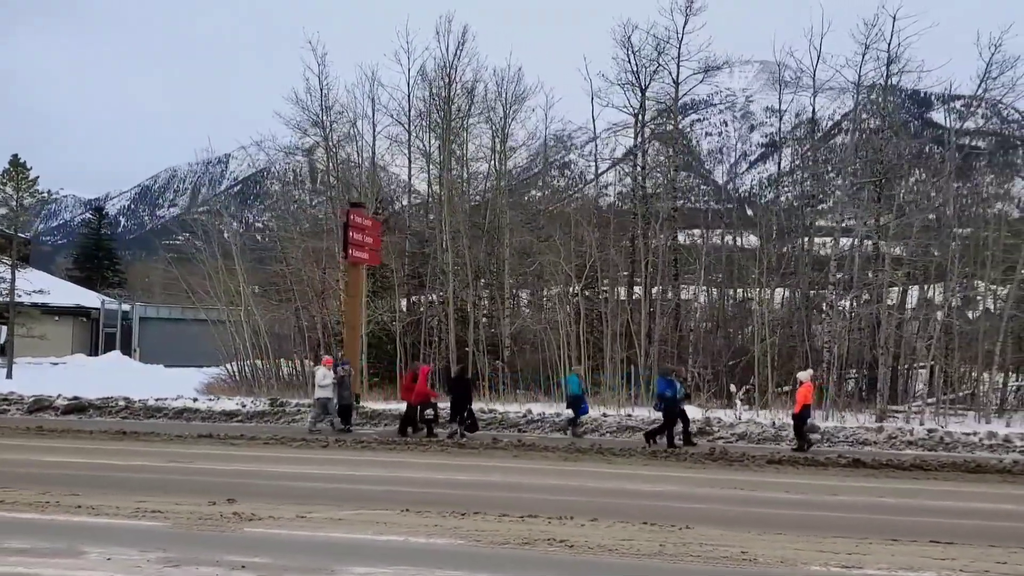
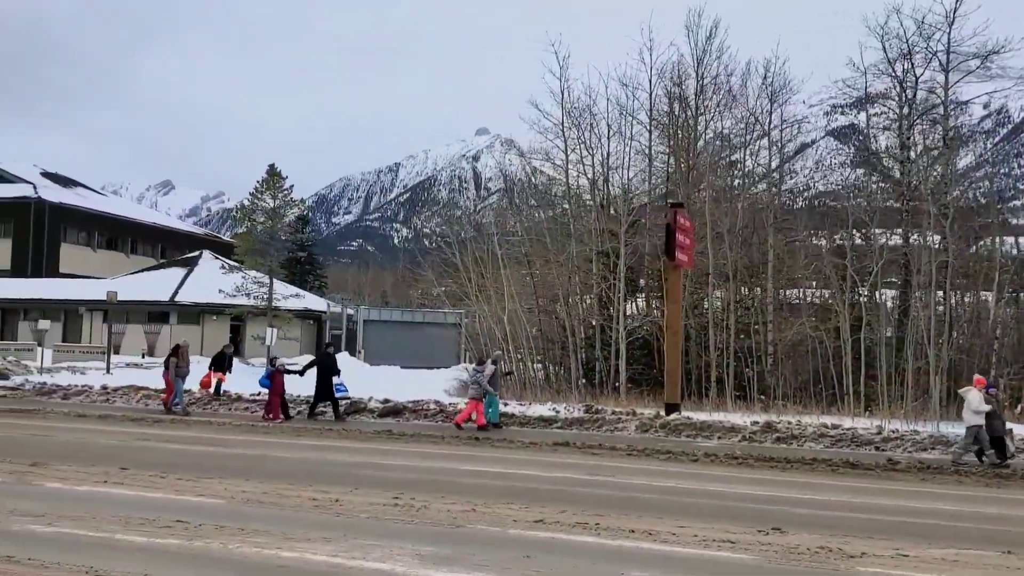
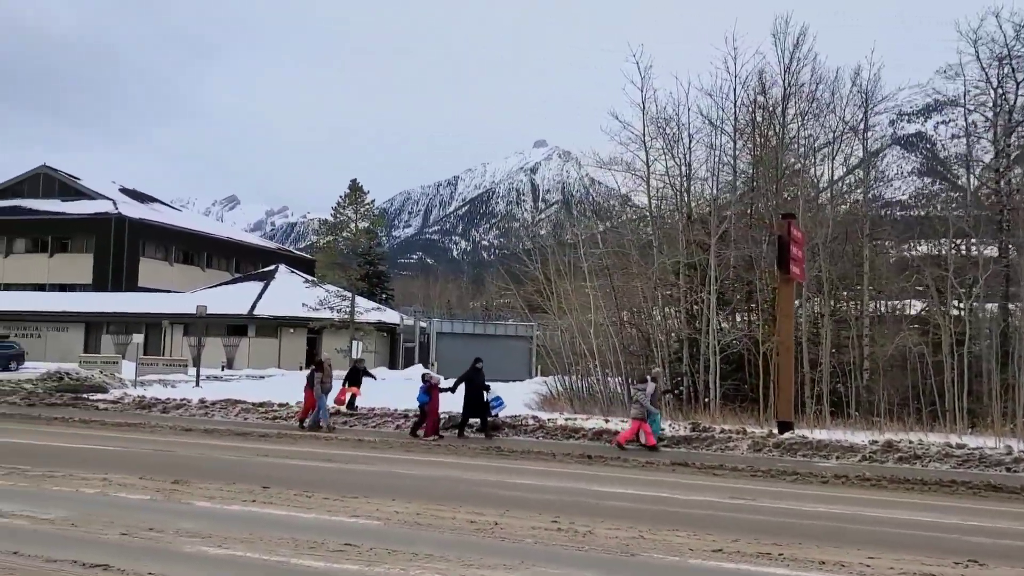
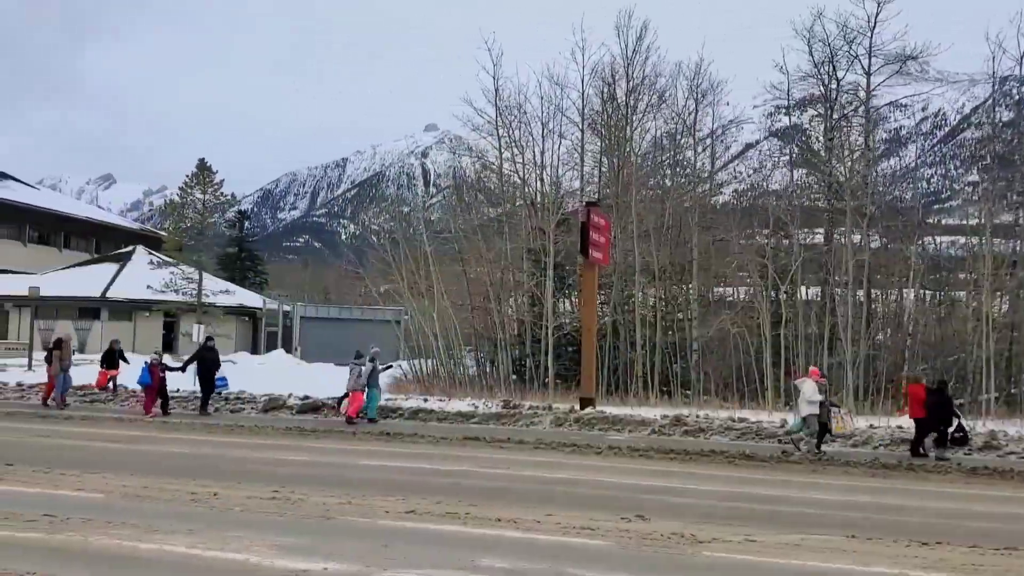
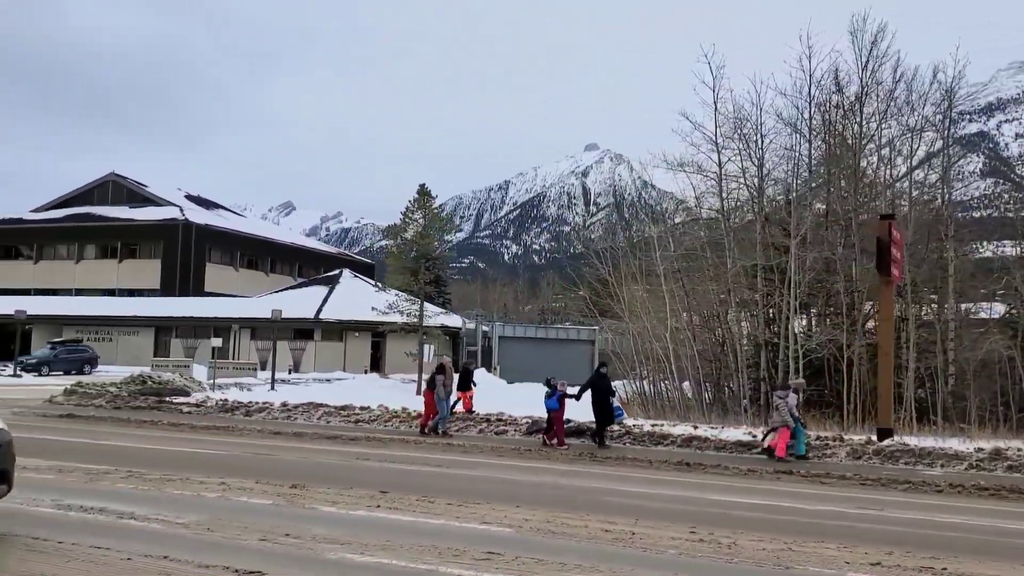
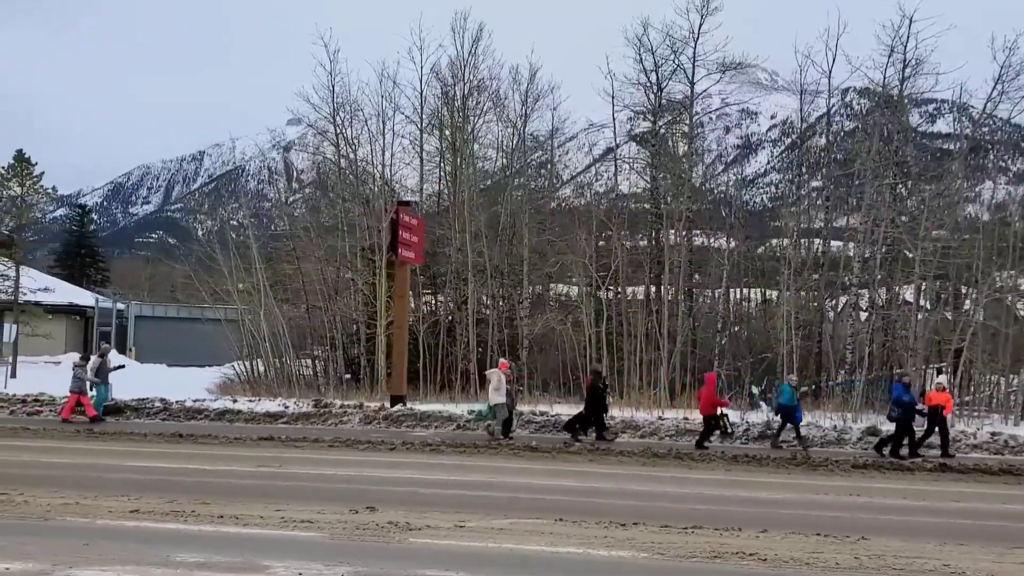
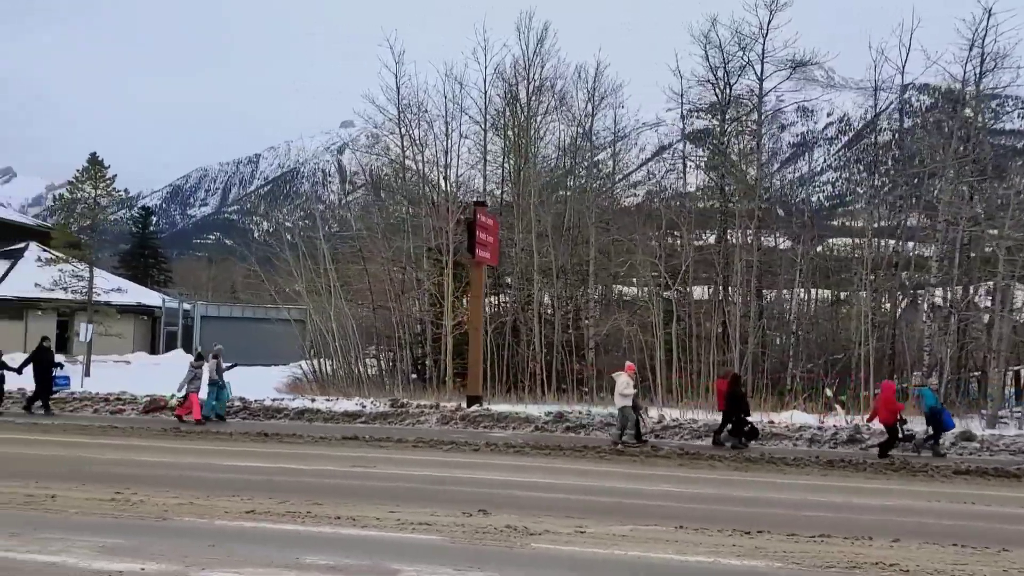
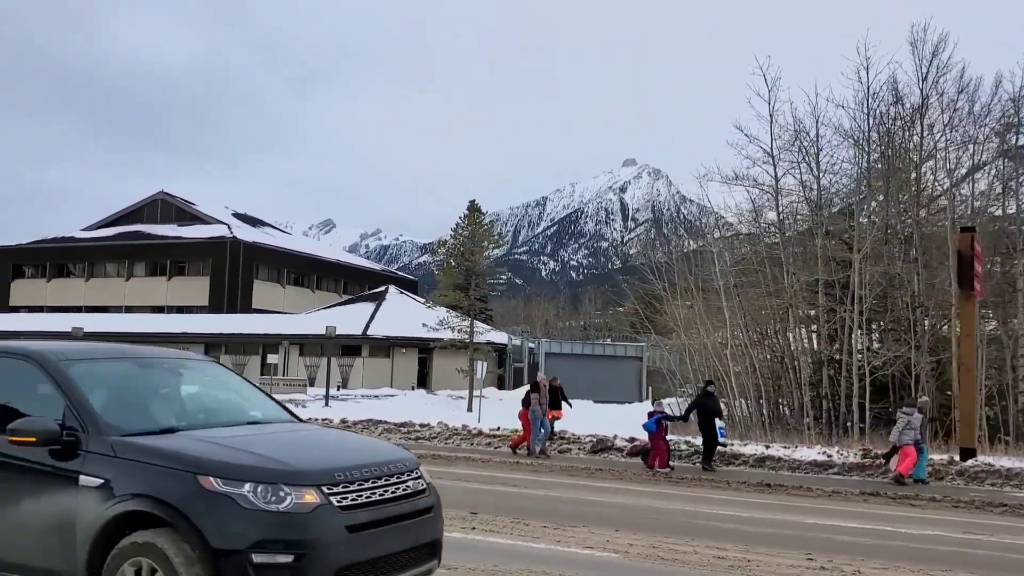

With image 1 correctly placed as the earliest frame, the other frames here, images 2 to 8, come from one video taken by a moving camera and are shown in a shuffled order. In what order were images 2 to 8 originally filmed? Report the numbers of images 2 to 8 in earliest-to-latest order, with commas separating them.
6, 7, 4, 2, 3, 5, 8
